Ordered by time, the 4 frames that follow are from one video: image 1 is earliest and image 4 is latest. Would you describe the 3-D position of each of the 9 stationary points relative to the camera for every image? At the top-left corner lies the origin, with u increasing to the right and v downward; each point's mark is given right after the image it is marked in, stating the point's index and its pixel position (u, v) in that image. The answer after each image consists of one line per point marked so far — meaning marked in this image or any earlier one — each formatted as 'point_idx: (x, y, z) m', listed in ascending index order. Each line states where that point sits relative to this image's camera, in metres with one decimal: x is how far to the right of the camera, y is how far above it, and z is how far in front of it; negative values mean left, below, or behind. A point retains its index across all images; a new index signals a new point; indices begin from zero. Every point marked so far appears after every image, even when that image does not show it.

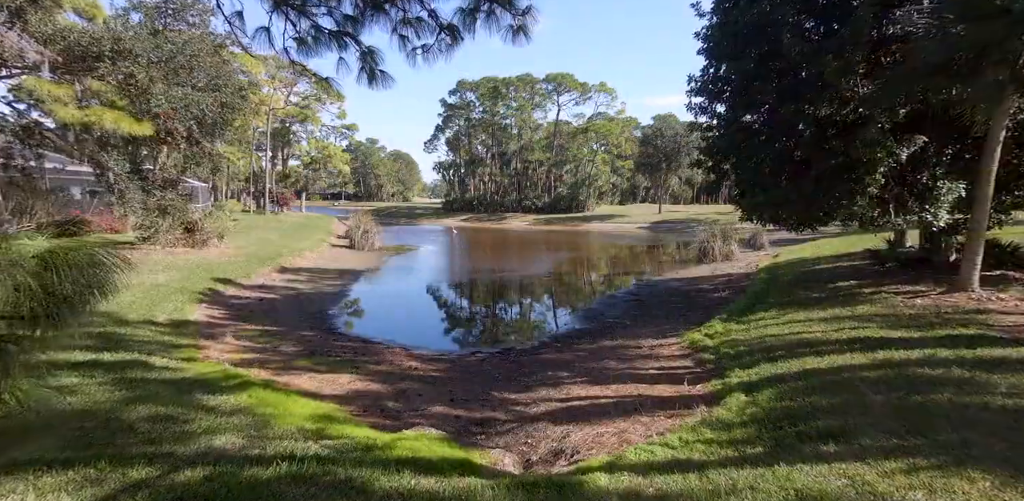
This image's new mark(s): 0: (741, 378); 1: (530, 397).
0: (+2.4, -1.3, +5.5) m
1: (+0.2, -1.7, +6.2) m
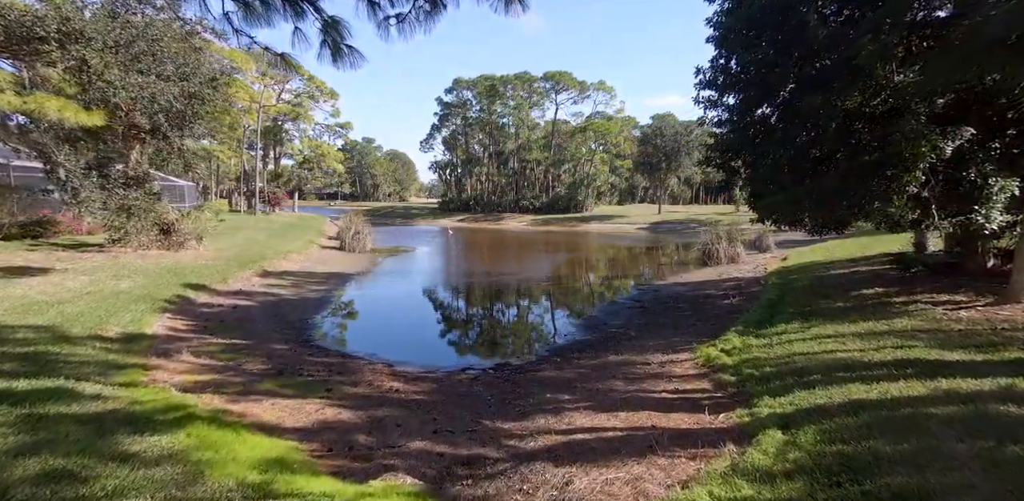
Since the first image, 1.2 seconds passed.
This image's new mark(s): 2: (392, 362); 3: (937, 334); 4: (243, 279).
0: (+2.3, -1.4, +4.7) m
1: (+0.1, -1.8, +5.3) m
2: (-1.8, -1.7, +8.3) m
3: (+4.6, -0.9, +5.7) m
4: (-6.7, -0.7, +13.3) m
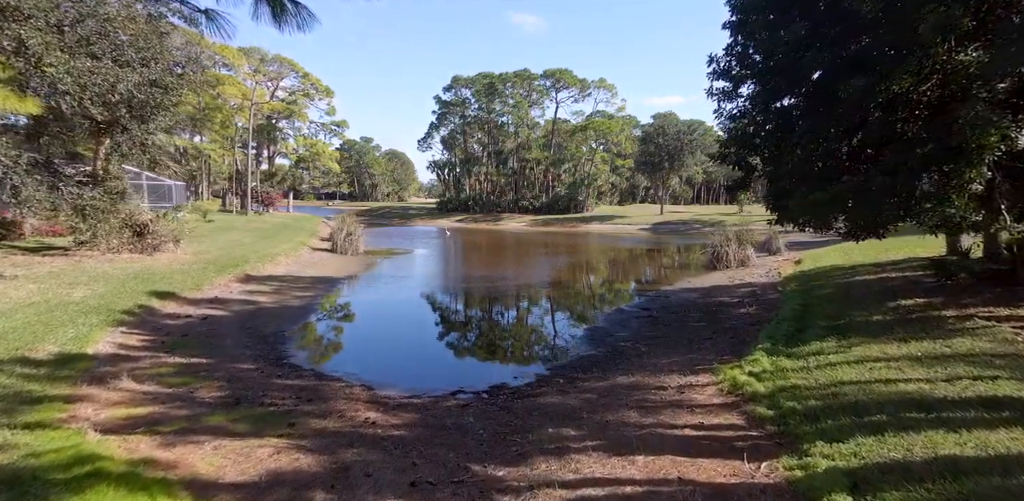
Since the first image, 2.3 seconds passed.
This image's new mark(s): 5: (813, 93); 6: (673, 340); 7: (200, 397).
0: (+2.3, -1.5, +3.8) m
1: (+0.1, -1.8, +4.4) m
2: (-1.9, -1.8, +7.4) m
3: (+4.5, -1.0, +4.8) m
4: (-6.7, -0.8, +12.3) m
5: (+4.6, +2.5, +8.3) m
6: (+2.7, -1.5, +9.0) m
7: (-3.3, -1.6, +5.7) m
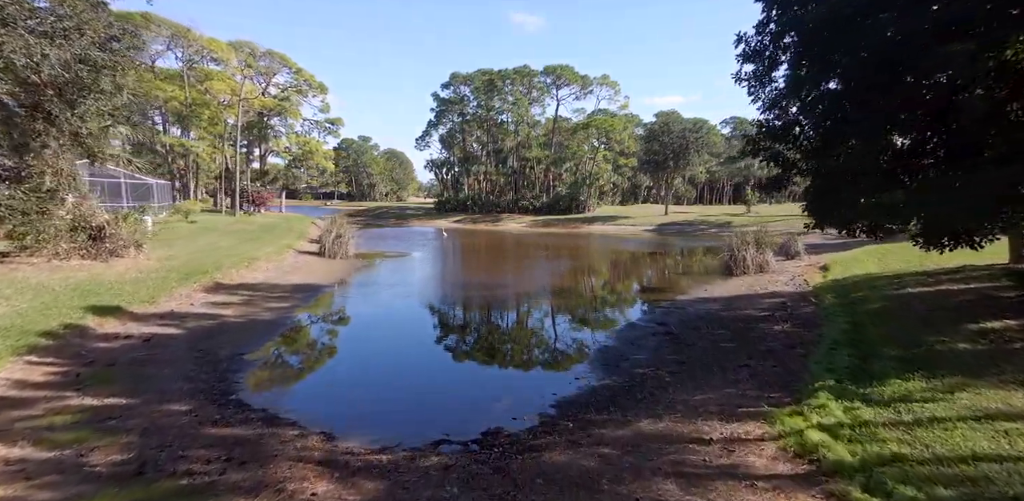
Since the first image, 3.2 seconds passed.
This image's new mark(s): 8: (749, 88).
0: (+2.2, -1.6, +2.3) m
1: (+0.1, -2.0, +2.9) m
2: (-1.9, -1.9, +5.9) m
3: (+4.5, -1.1, +3.3) m
4: (-6.7, -0.9, +10.9) m
5: (+4.6, +2.3, +6.9) m
6: (+2.7, -1.6, +7.6) m
7: (-3.3, -1.7, +4.2) m
8: (+4.3, +3.0, +9.8) m
